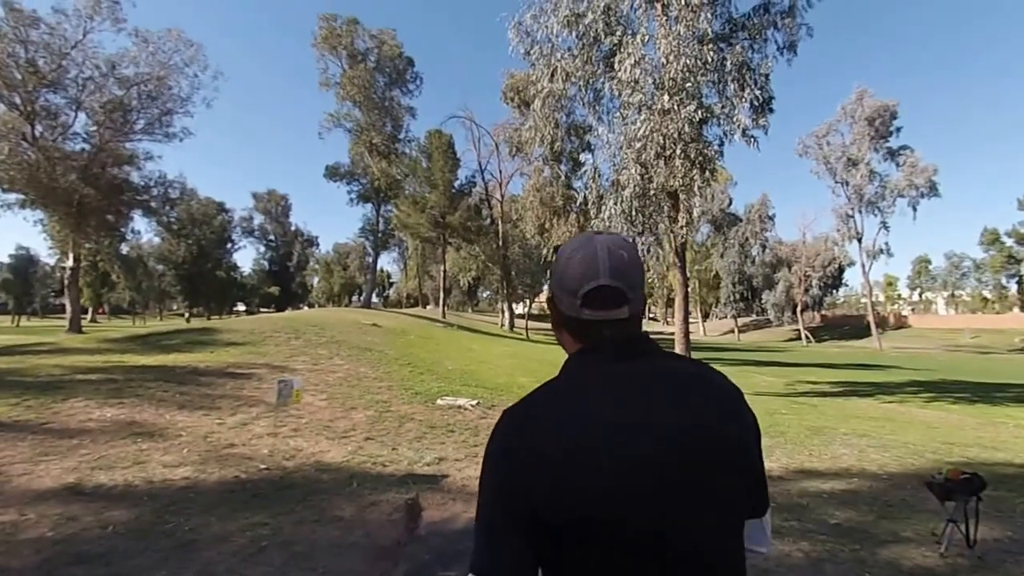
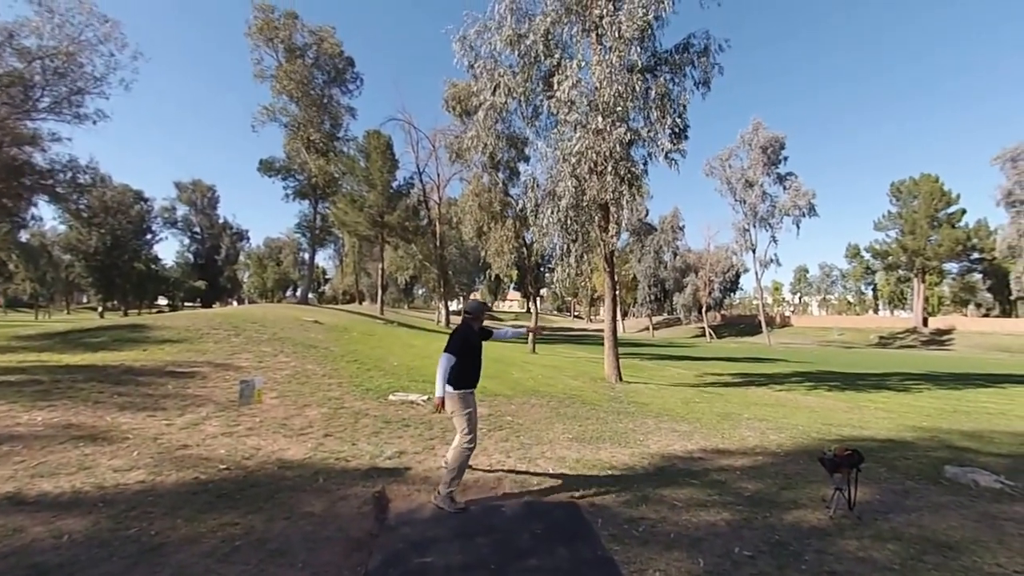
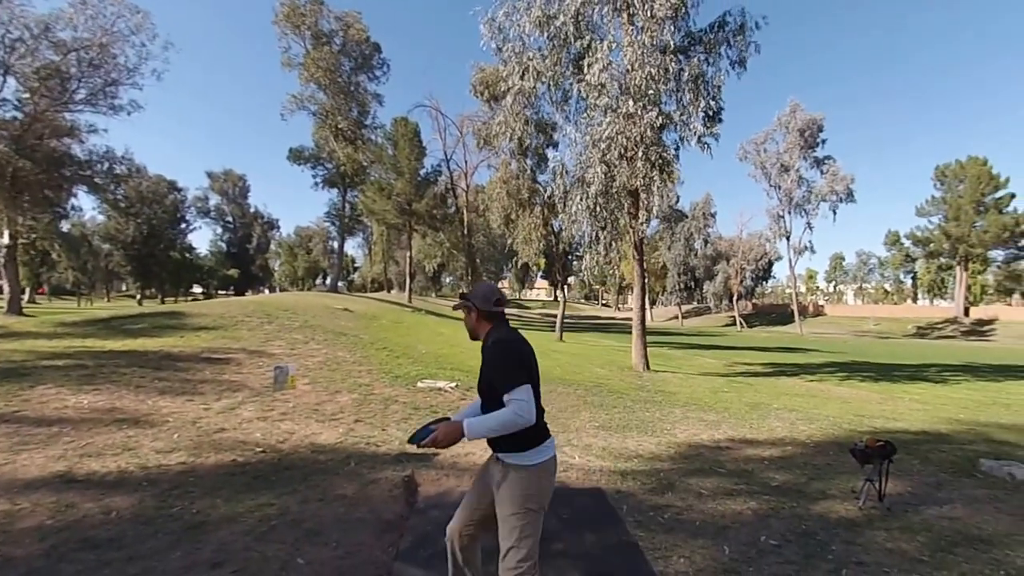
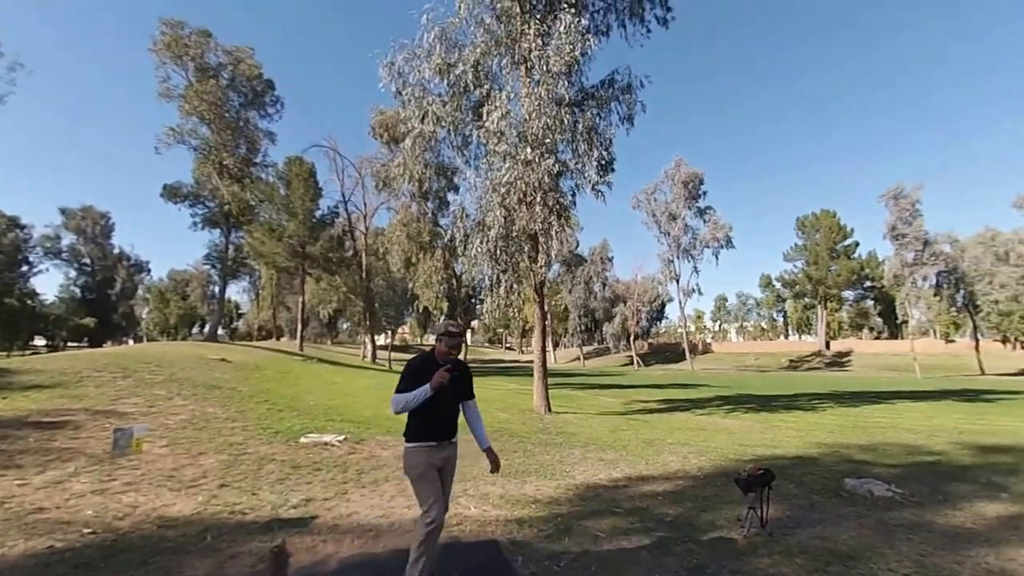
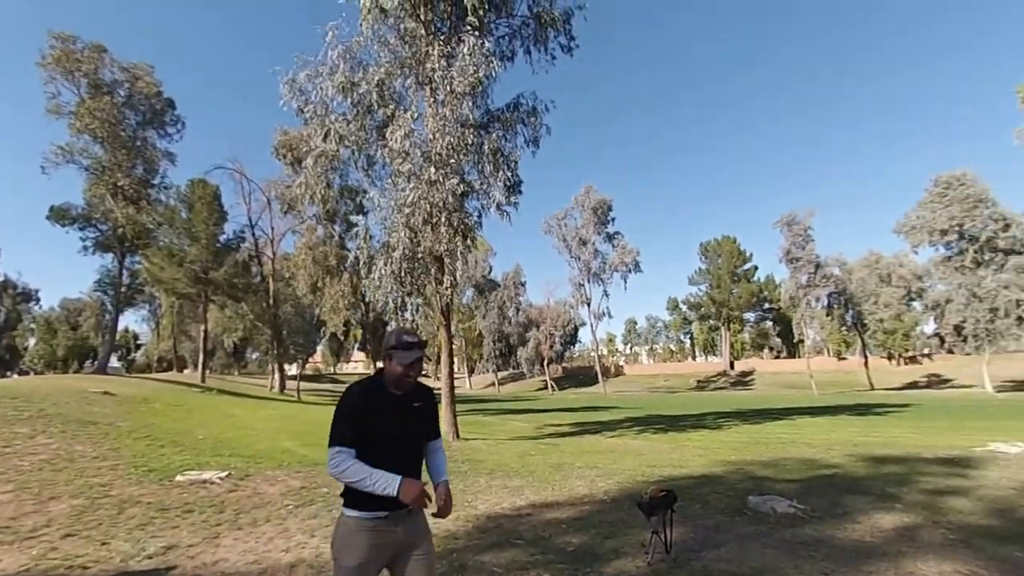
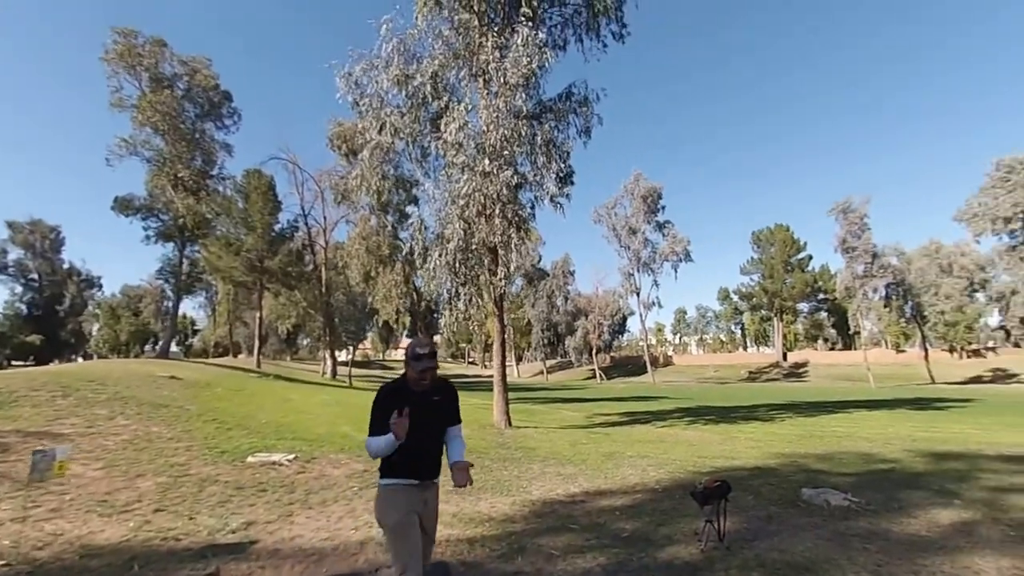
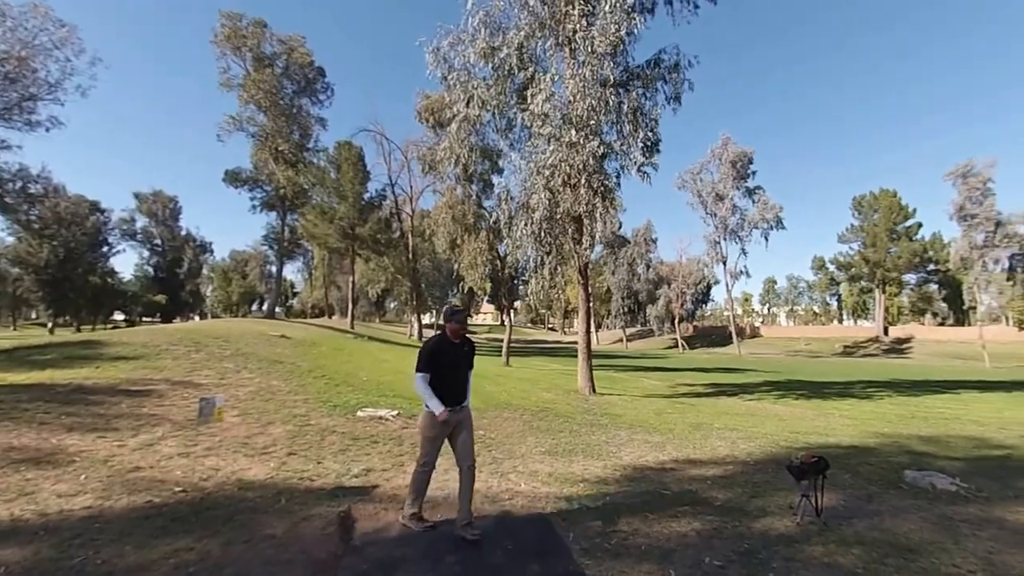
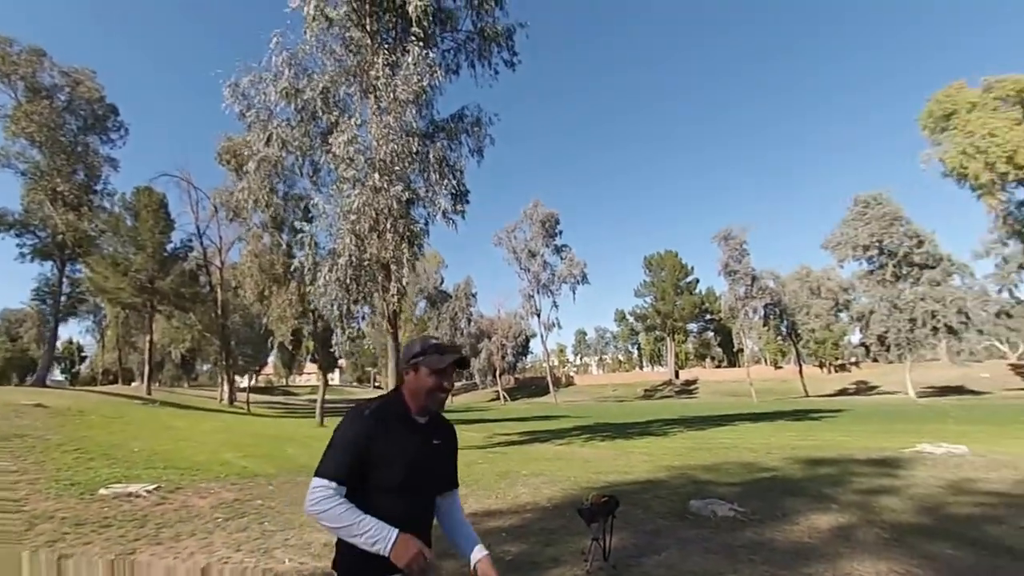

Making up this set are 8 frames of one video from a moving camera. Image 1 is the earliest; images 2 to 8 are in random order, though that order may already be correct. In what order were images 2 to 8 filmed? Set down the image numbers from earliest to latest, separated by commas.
3, 2, 7, 4, 6, 5, 8
